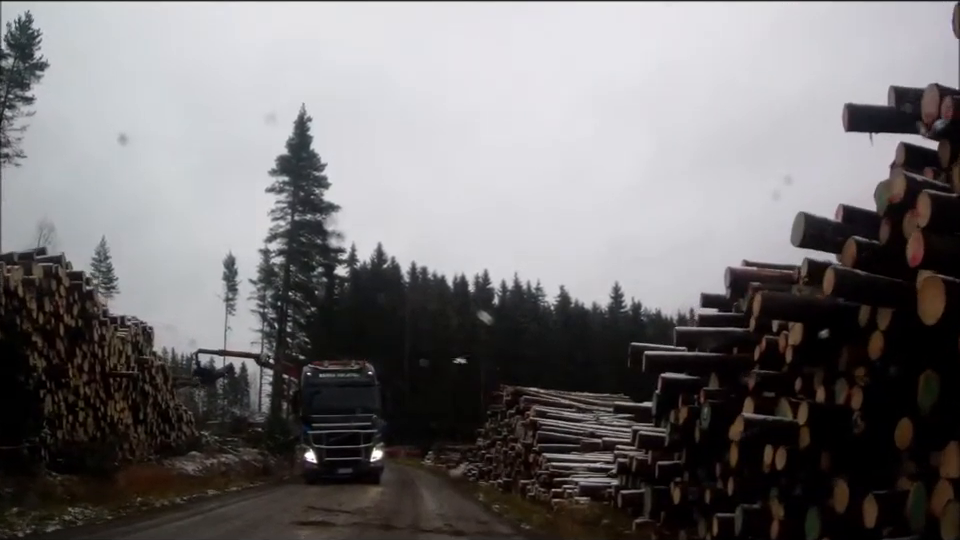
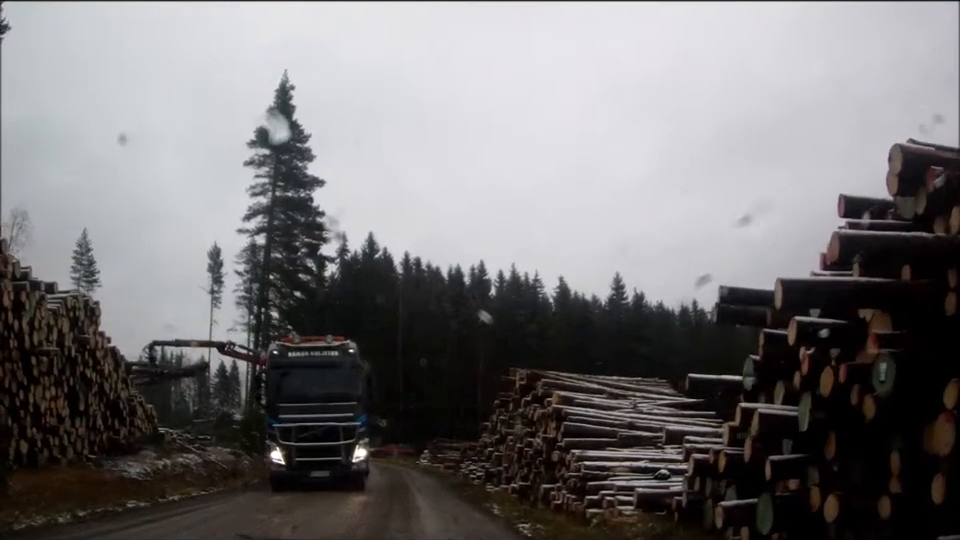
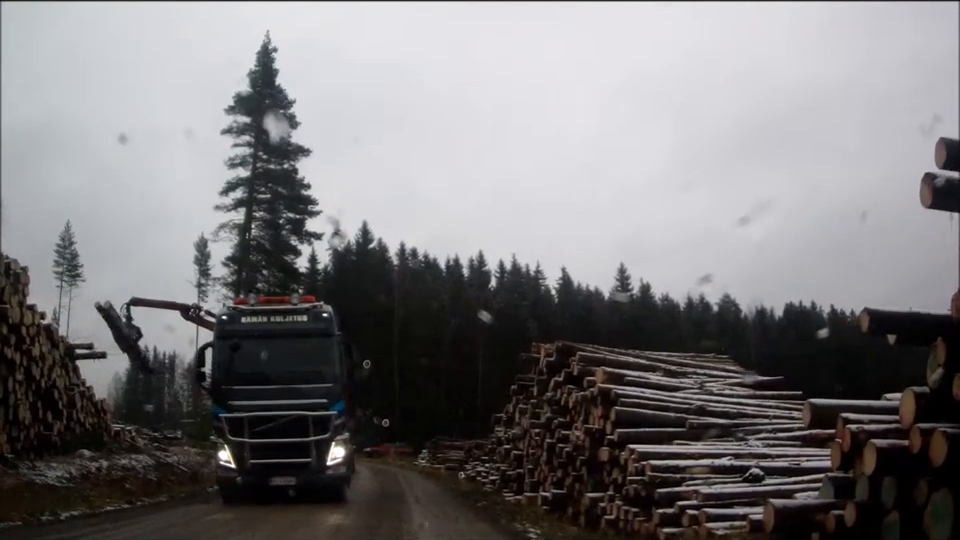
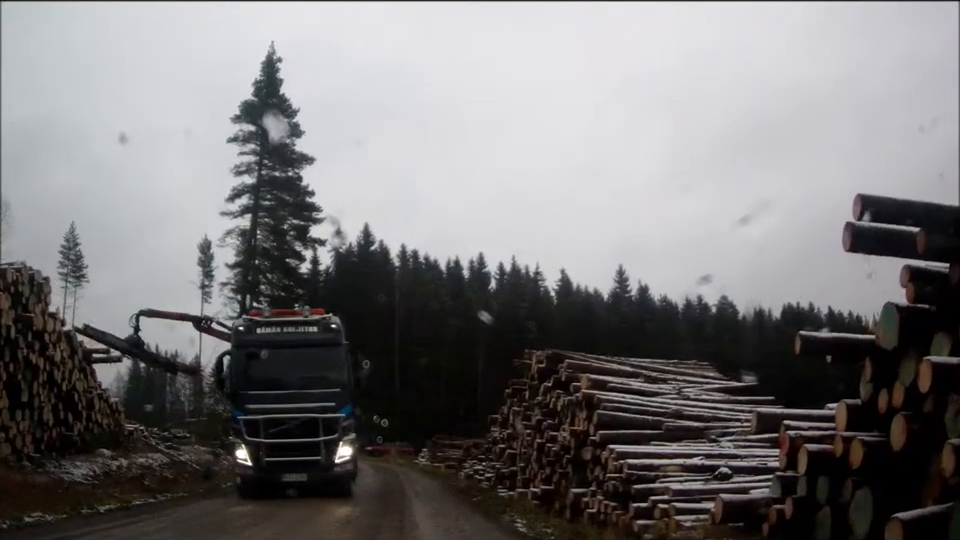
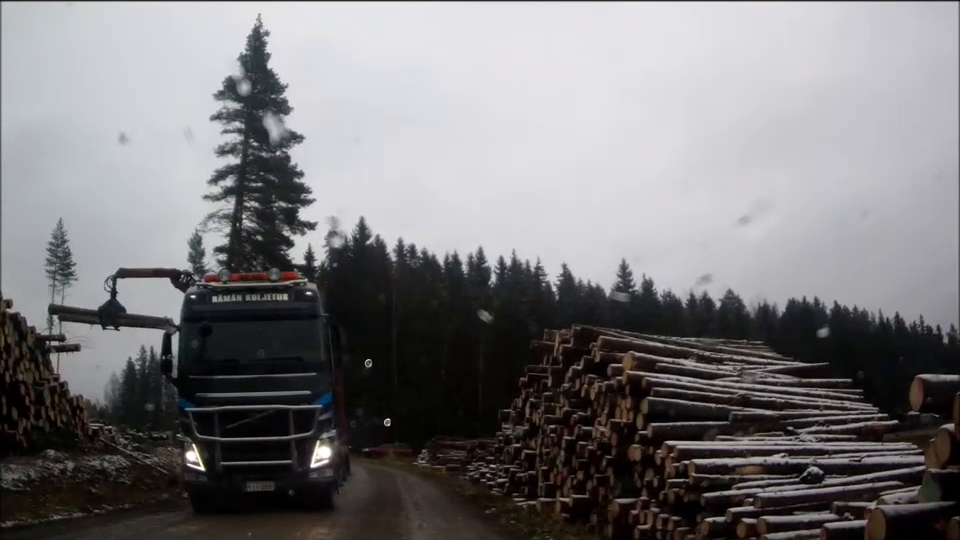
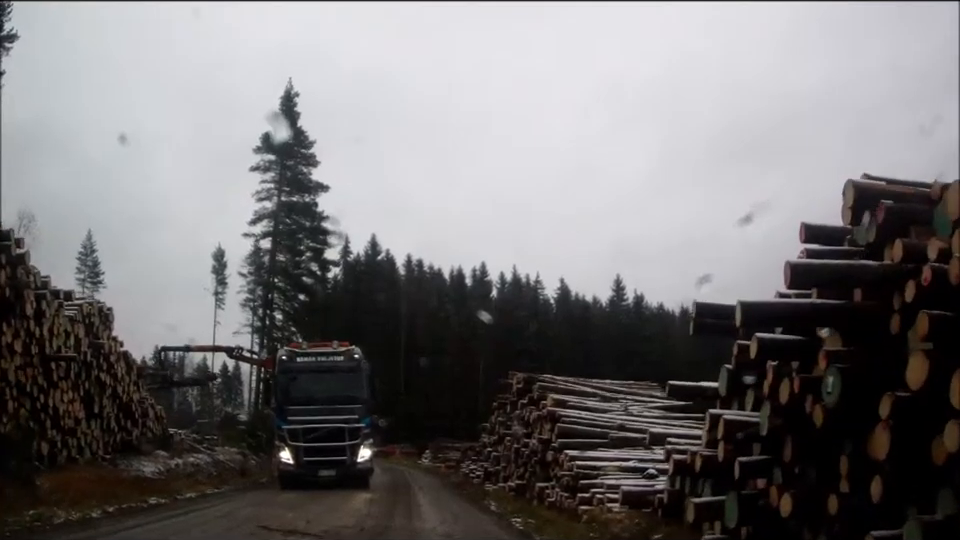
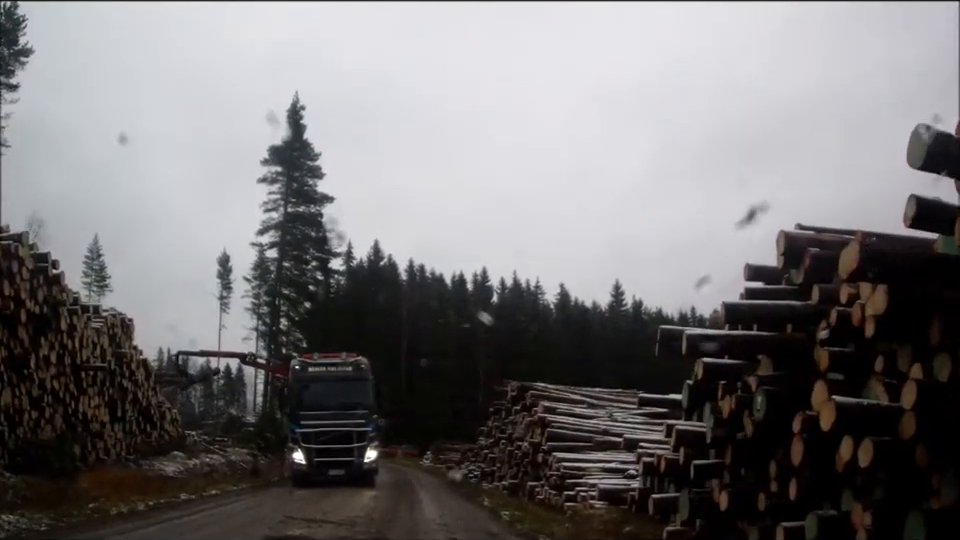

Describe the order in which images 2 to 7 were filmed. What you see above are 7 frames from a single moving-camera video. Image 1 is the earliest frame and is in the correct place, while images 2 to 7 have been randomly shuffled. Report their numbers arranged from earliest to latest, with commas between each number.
7, 6, 2, 4, 3, 5
